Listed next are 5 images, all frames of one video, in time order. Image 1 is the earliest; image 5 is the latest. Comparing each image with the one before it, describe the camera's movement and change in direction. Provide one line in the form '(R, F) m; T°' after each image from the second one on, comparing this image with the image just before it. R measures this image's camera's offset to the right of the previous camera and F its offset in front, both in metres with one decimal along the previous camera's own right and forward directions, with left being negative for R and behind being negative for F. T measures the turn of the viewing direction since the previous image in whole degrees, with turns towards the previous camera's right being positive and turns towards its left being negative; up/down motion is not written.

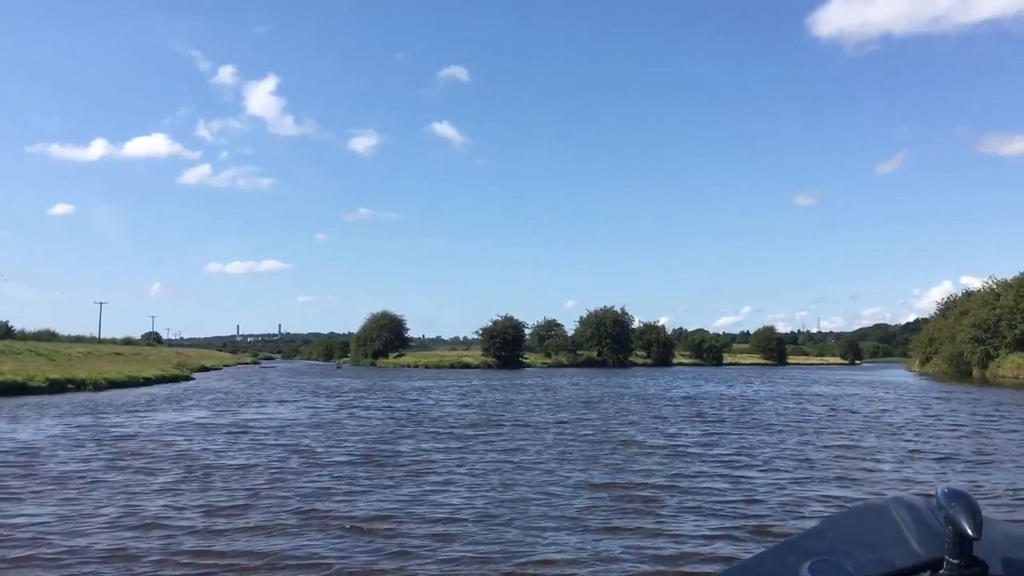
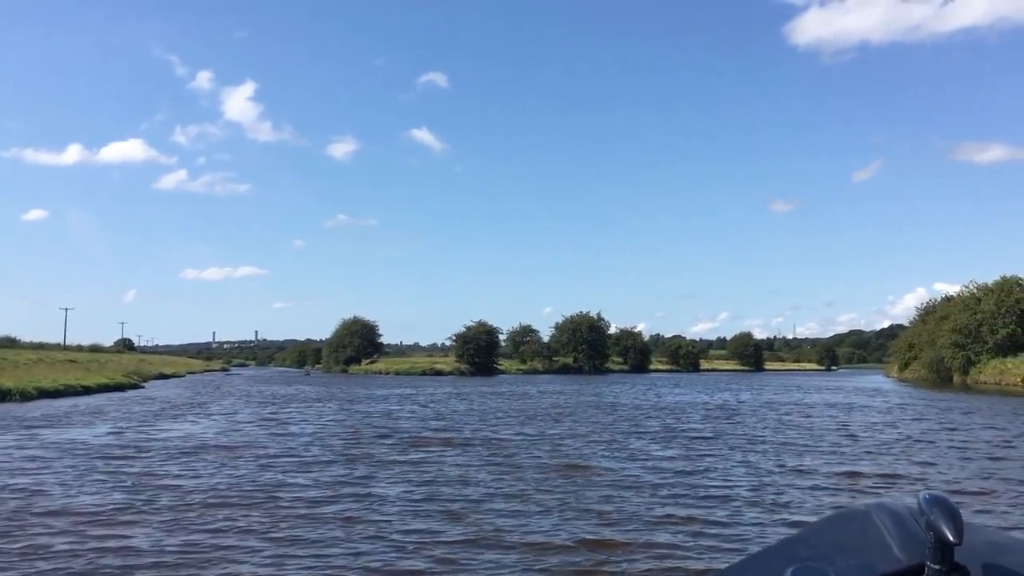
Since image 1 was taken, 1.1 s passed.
(+0.1, +0.3) m; +1°
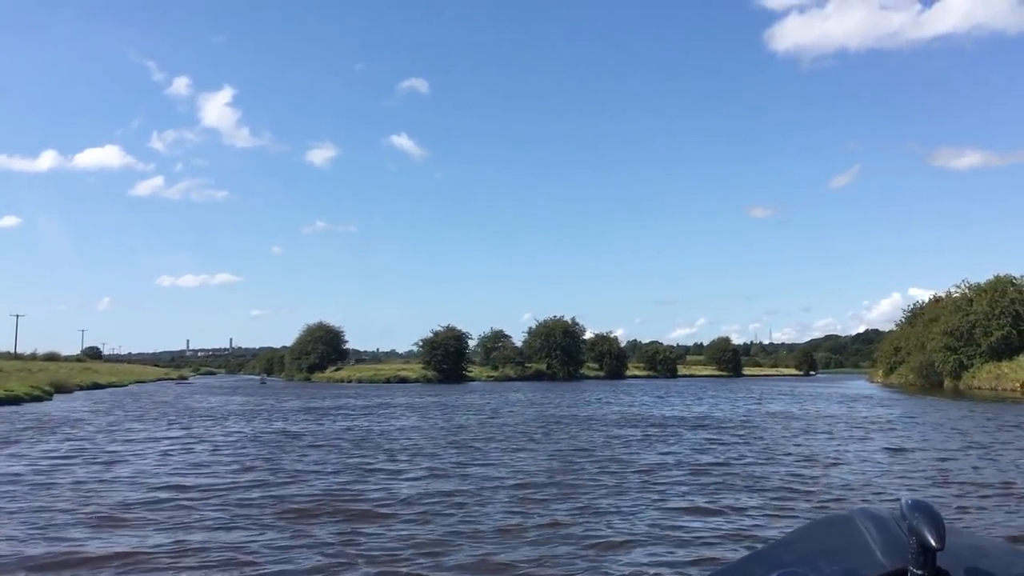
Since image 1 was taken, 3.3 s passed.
(+0.2, +0.8) m; +1°
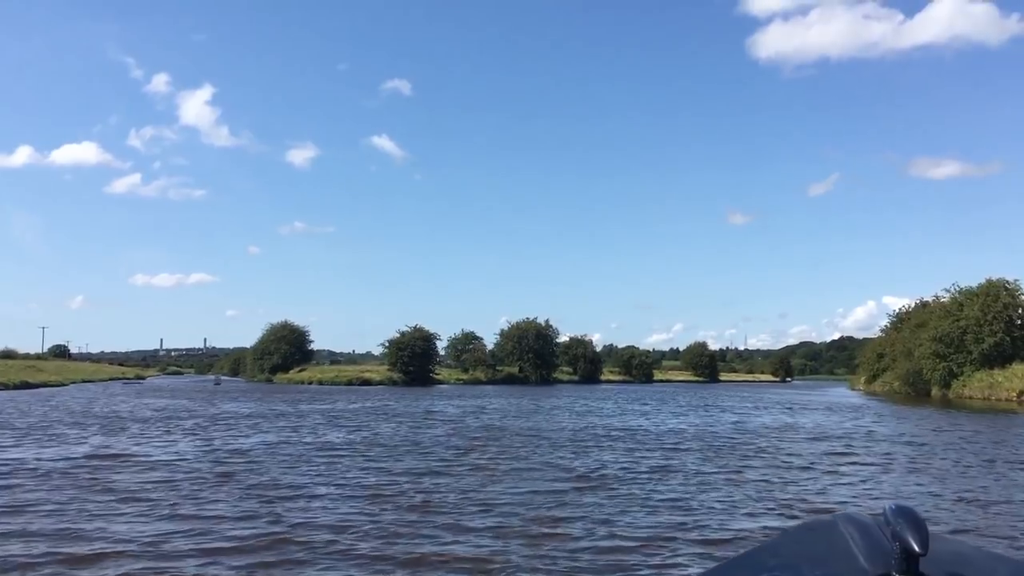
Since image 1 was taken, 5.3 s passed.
(+0.1, +0.7) m; +2°
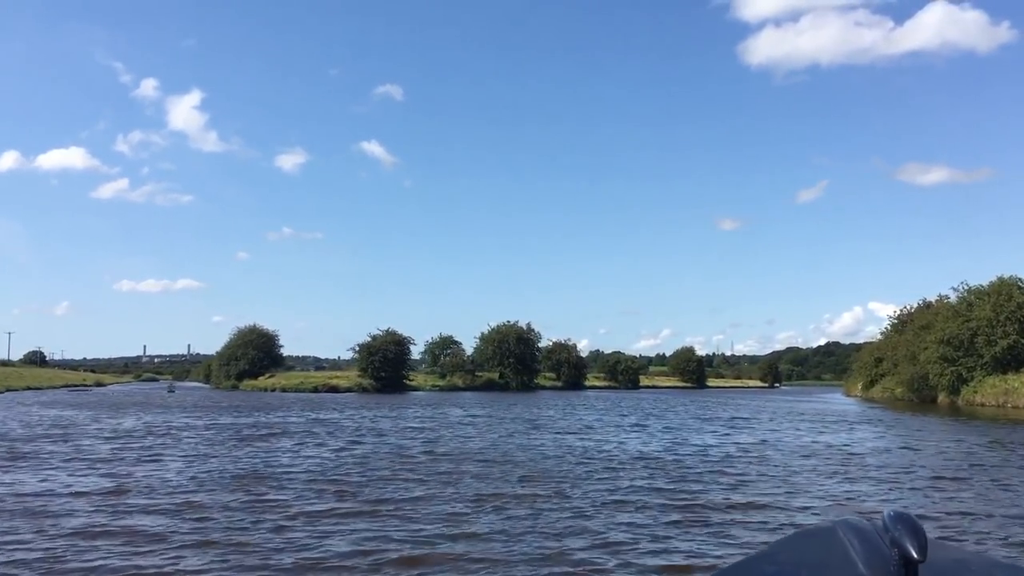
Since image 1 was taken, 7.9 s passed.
(+0.2, +0.8) m; +1°
